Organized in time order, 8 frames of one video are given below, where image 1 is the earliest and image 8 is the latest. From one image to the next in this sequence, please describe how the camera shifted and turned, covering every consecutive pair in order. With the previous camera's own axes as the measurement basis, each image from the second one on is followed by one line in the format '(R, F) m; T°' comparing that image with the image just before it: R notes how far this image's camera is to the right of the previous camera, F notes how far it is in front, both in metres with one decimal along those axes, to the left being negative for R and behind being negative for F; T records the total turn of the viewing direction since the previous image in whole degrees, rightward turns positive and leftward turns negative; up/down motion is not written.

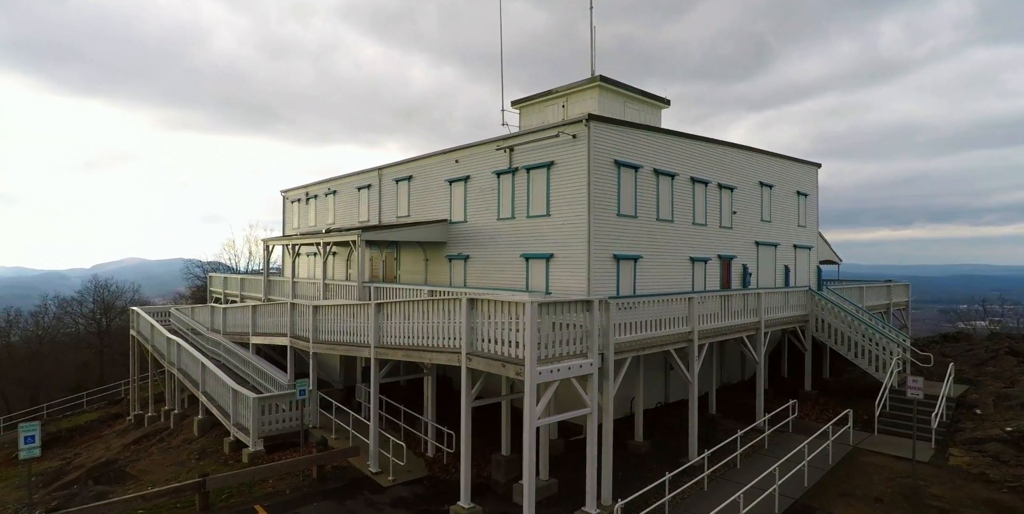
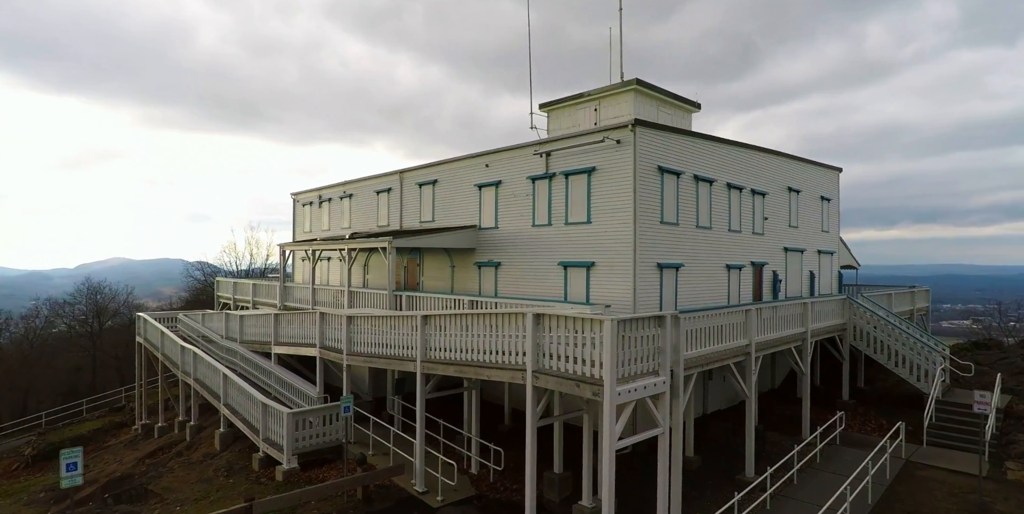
(-1.4, +0.5) m; +1°
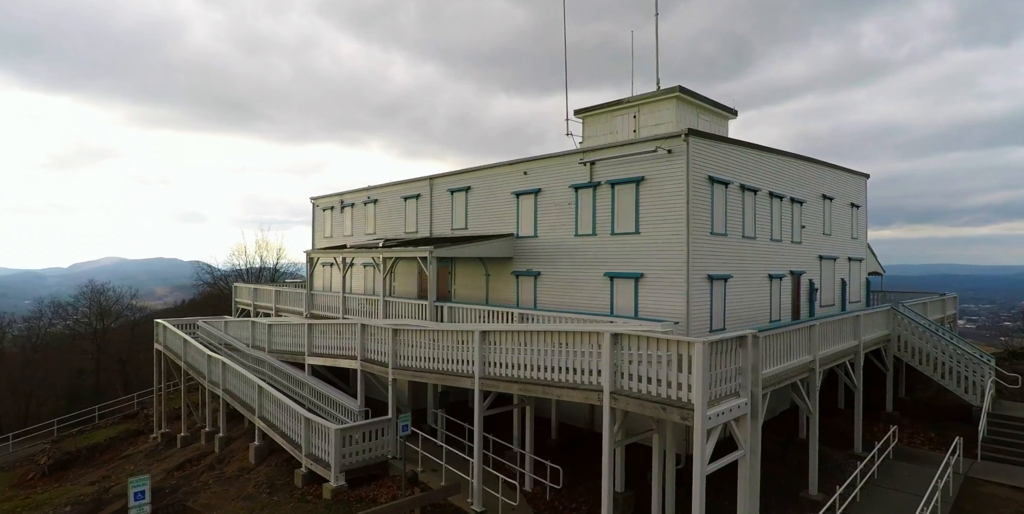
(-1.4, +0.3) m; +1°
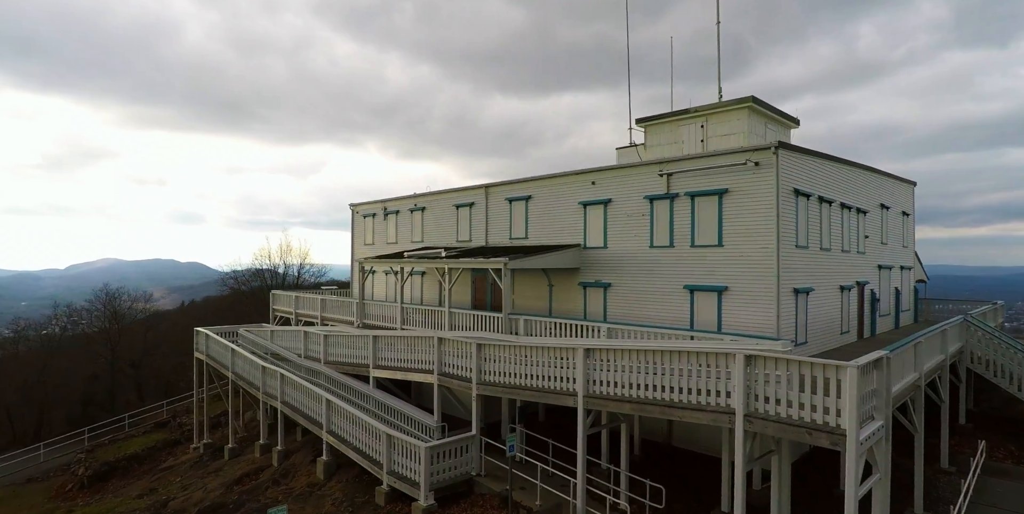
(-2.3, +0.2) m; 0°
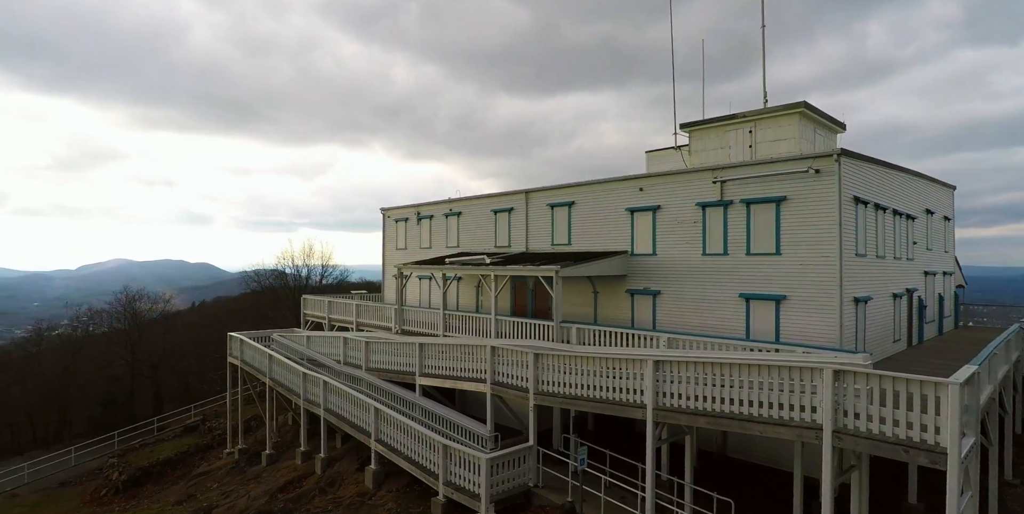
(-1.3, +0.1) m; -1°
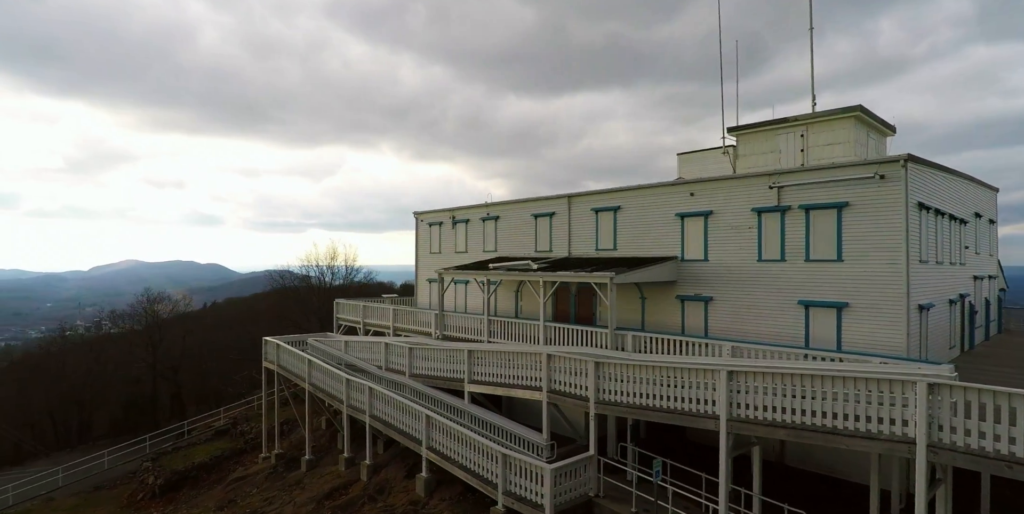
(-1.3, +0.1) m; -1°
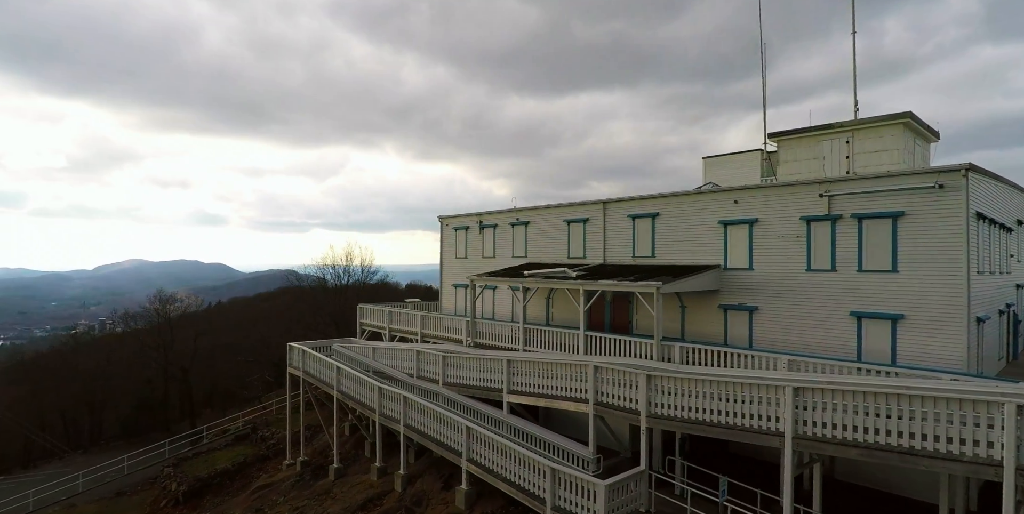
(-1.2, +0.3) m; 0°
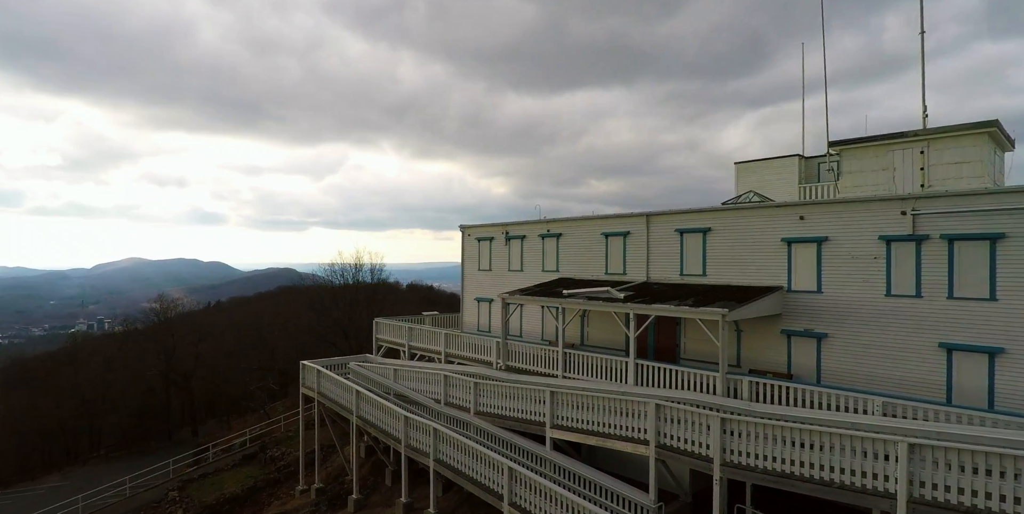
(-1.3, +1.6) m; 0°
